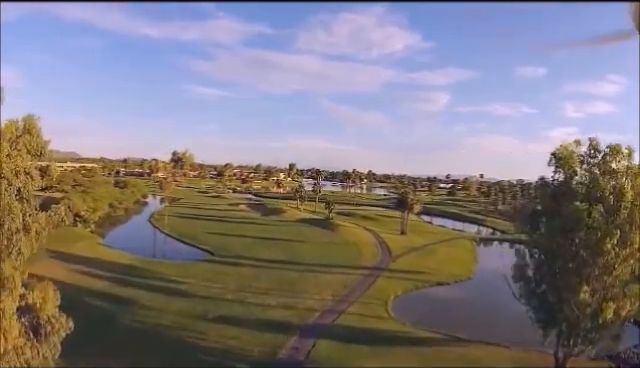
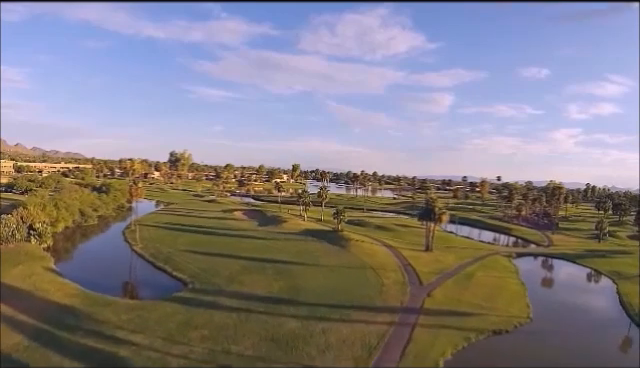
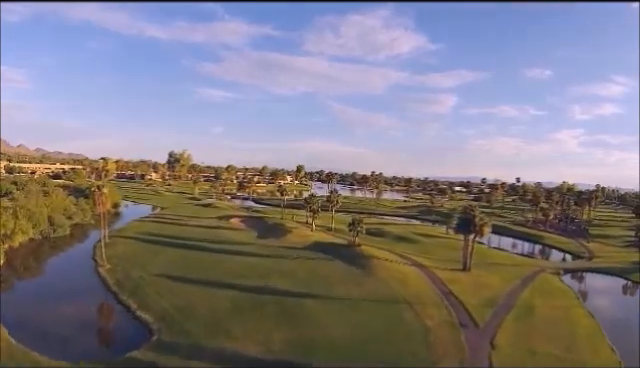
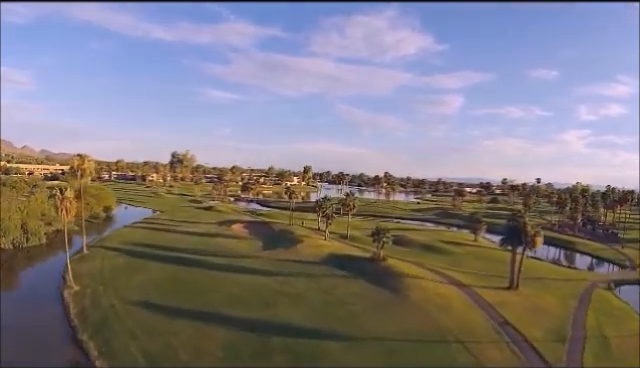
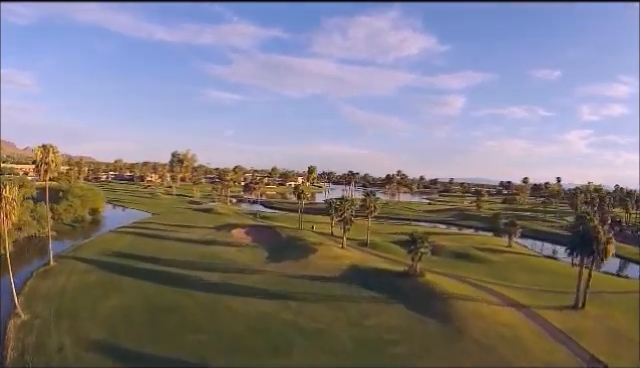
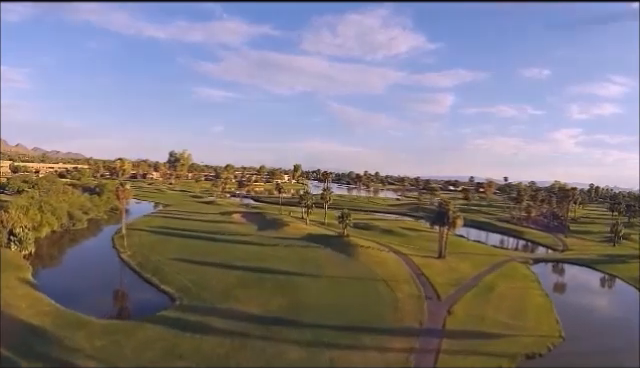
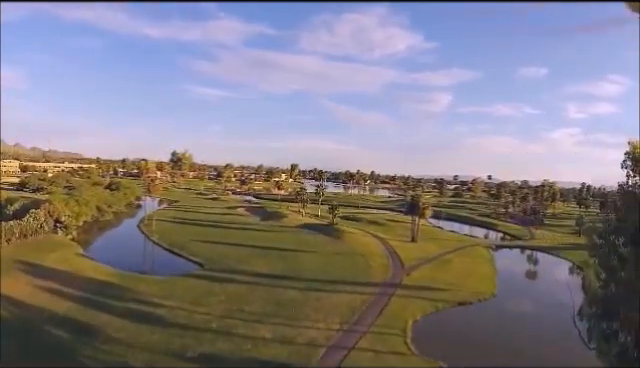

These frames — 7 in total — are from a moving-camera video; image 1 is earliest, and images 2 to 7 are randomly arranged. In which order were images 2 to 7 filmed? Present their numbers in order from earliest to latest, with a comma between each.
7, 2, 6, 3, 4, 5
